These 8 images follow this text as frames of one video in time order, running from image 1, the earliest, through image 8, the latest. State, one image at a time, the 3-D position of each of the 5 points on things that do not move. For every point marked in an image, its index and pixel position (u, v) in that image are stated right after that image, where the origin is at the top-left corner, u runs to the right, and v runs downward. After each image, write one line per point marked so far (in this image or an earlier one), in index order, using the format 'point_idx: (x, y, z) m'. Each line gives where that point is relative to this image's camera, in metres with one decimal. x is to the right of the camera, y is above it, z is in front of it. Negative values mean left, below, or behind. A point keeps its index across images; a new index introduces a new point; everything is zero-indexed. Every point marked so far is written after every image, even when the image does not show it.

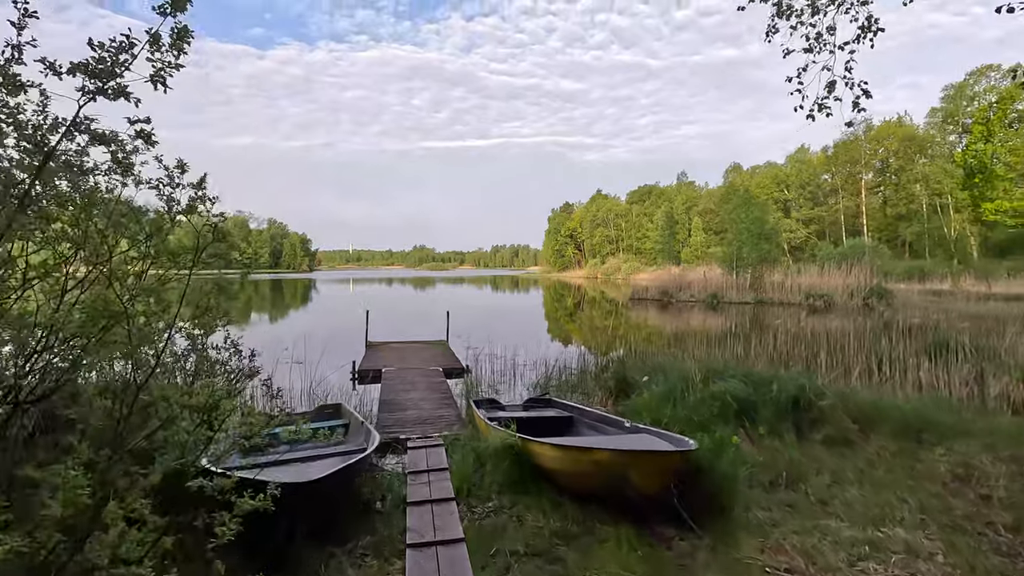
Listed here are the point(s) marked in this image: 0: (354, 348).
0: (-4.7, -1.7, +15.1) m
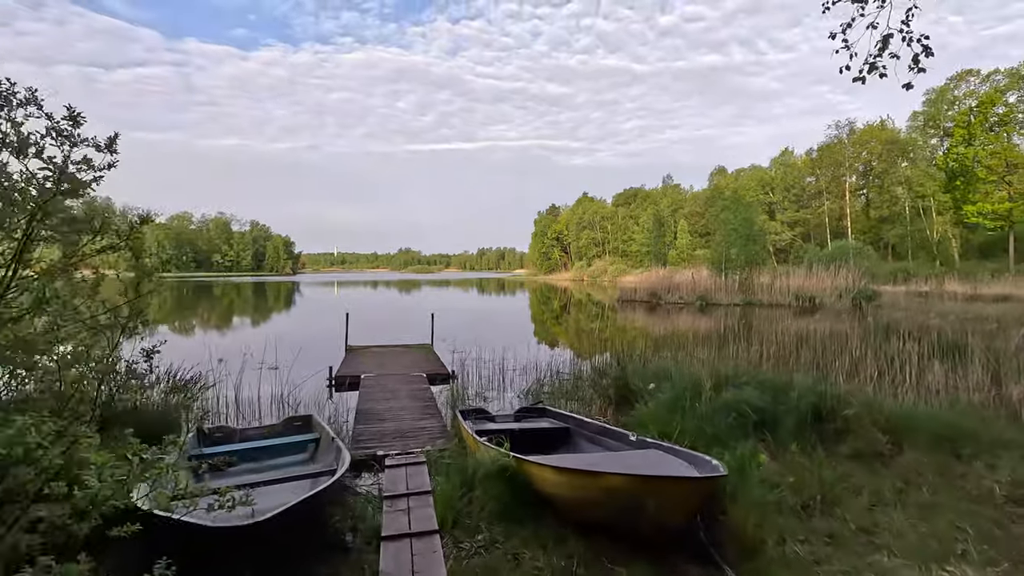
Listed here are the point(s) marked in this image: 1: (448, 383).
0: (-5.1, -1.8, +14.5) m
1: (-1.2, -1.9, +10.2) m
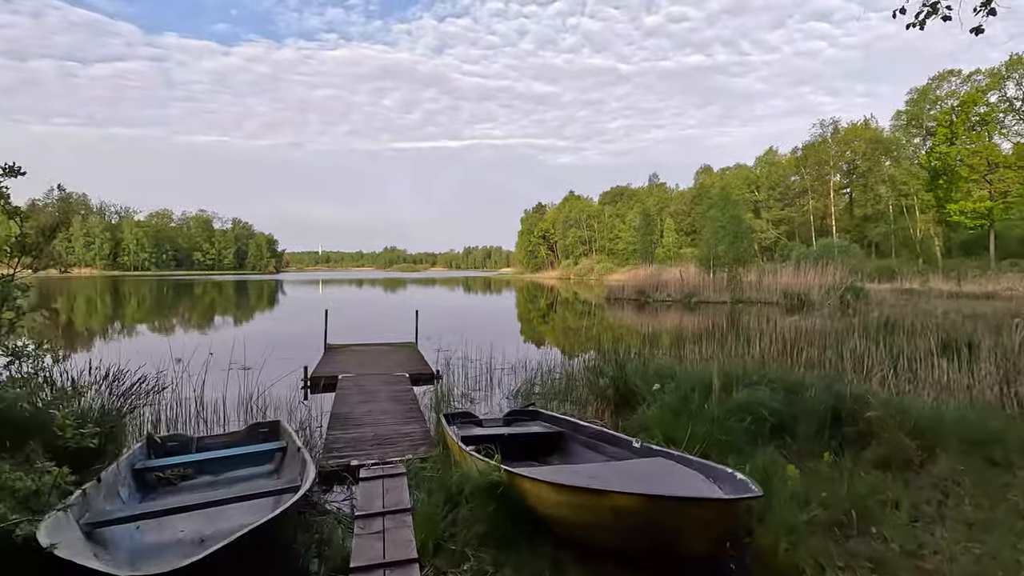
0: (-5.4, -1.7, +14.0) m
1: (-1.4, -1.9, +9.8) m
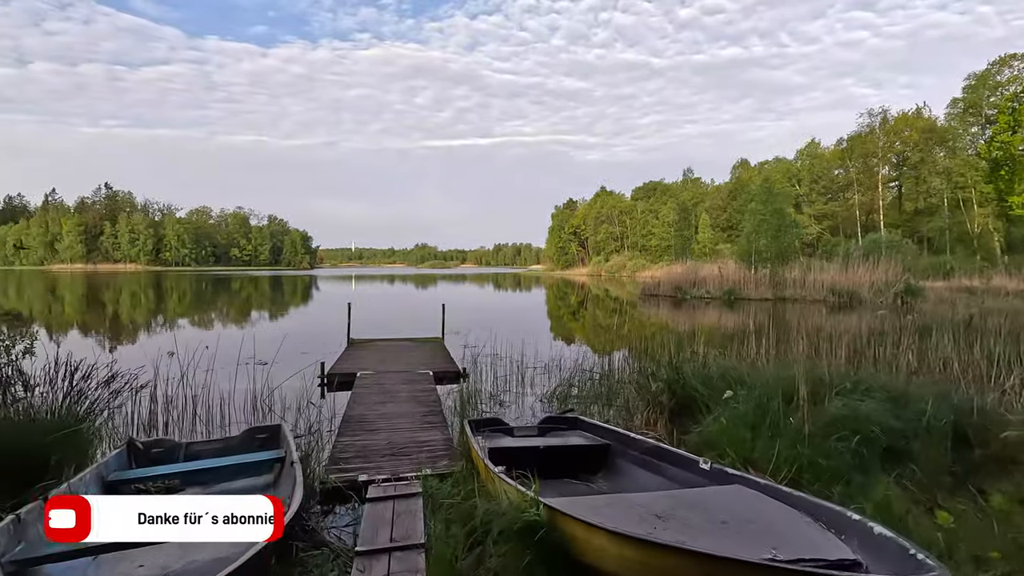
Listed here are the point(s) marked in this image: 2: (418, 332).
0: (-4.6, -1.5, +13.7) m
1: (-0.9, -1.7, +9.3) m
2: (-3.4, -1.6, +19.4) m
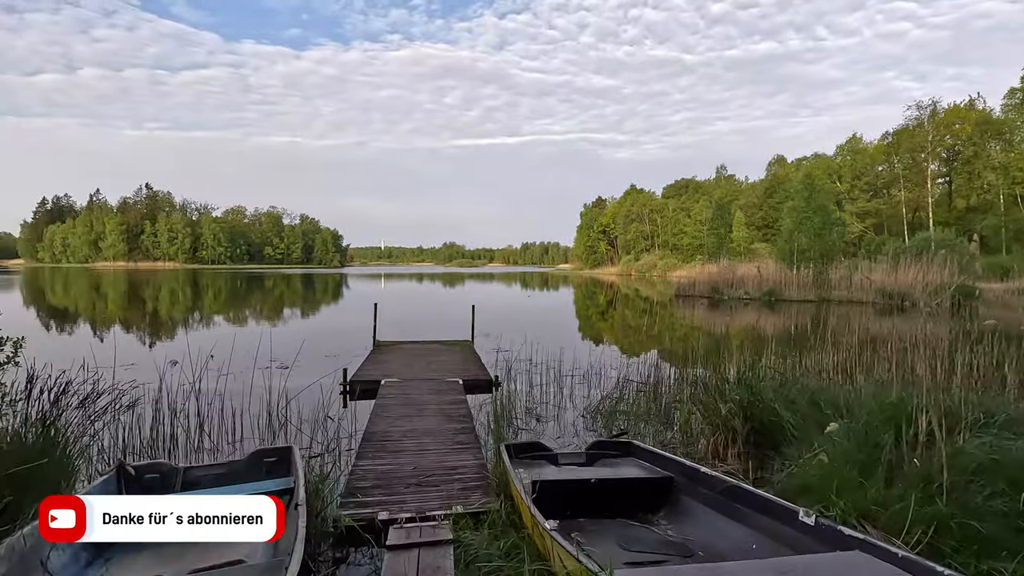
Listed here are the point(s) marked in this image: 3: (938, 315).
0: (-3.8, -1.5, +13.4) m
1: (-0.4, -1.7, +8.8) m
2: (-2.3, -1.6, +19.0) m
3: (+14.1, -0.9, +17.8) m
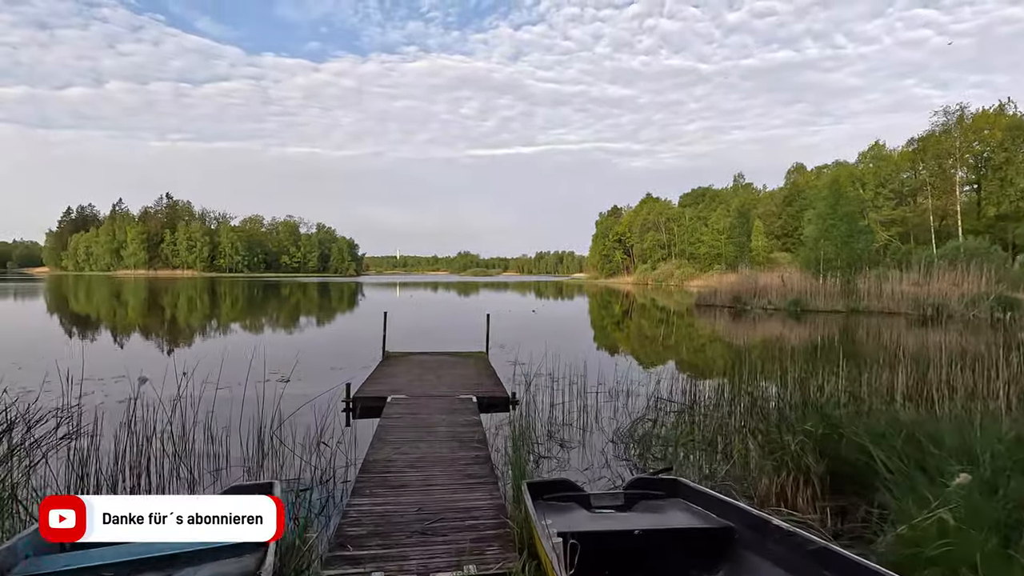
0: (-3.5, -1.7, +13.0) m
1: (-0.1, -1.9, +8.3) m
2: (-1.8, -1.9, +18.5) m
3: (+14.6, -1.2, +16.9) m
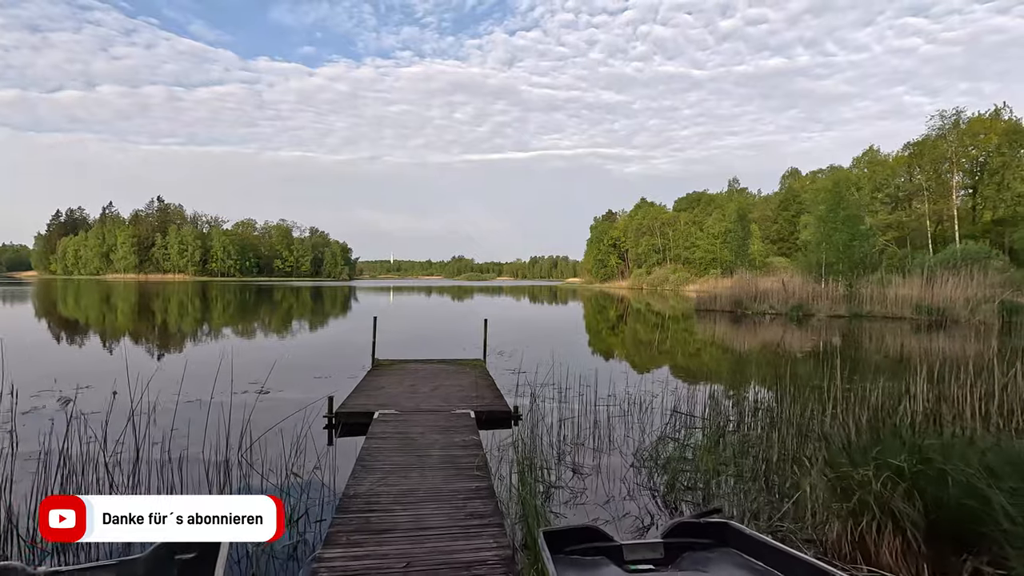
0: (-3.5, -1.8, +12.4) m
1: (-0.1, -1.9, +7.8) m
2: (-1.9, -2.0, +18.0) m
3: (+14.5, -1.3, +16.5) m
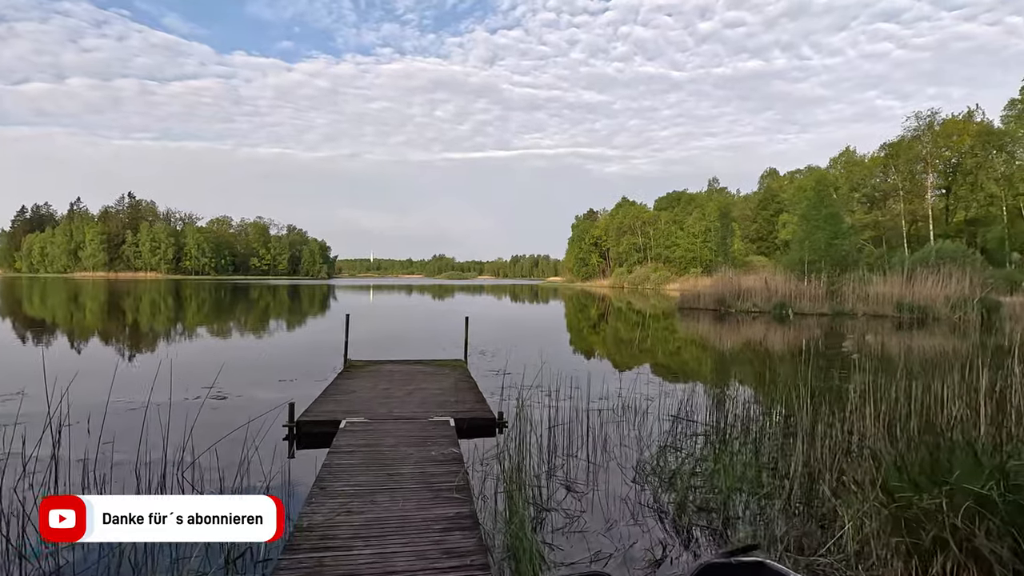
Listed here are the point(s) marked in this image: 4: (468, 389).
0: (-3.9, -1.7, +11.8) m
1: (-0.3, -1.8, +7.3) m
2: (-2.5, -1.9, +17.5) m
3: (+14.0, -1.3, +16.6) m
4: (-0.7, -1.6, +9.1) m
